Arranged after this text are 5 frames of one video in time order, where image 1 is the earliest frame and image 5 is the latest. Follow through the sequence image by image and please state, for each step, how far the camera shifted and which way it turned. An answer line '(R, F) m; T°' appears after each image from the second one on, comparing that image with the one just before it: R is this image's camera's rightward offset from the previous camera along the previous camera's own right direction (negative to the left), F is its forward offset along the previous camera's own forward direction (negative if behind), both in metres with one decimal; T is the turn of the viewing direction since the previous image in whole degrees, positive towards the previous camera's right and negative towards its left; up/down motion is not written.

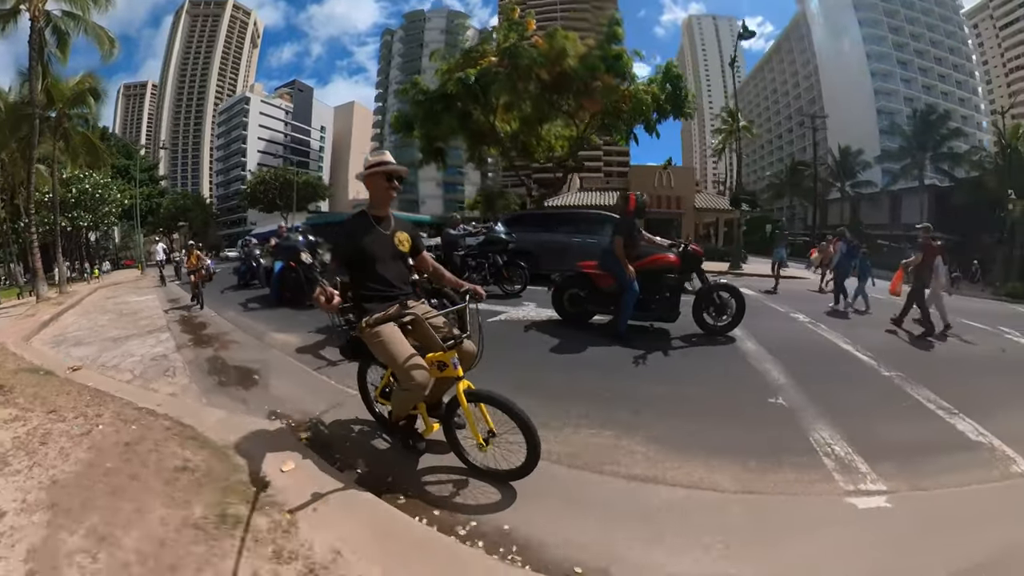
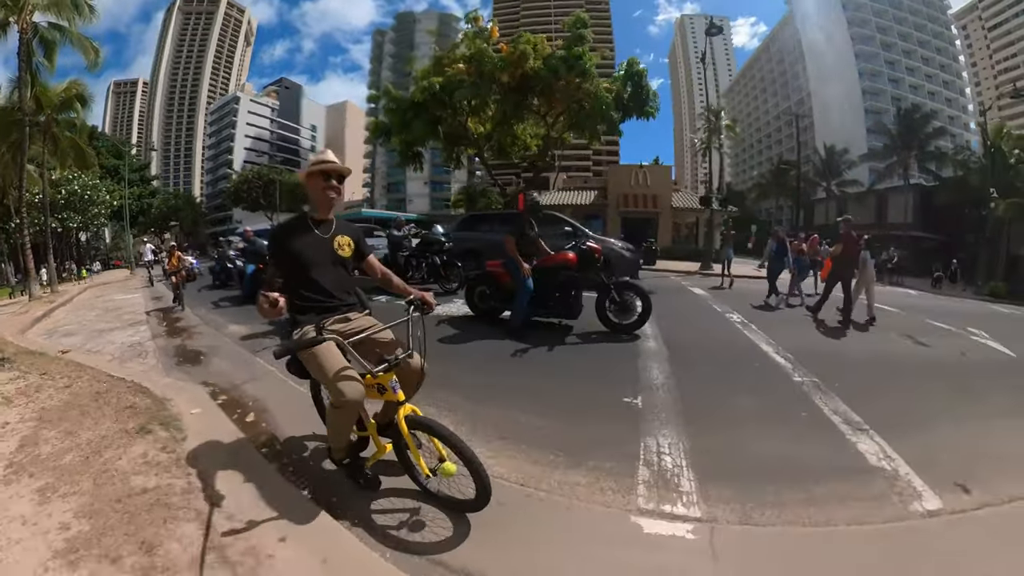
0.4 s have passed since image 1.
(+0.5, -0.5) m; +1°
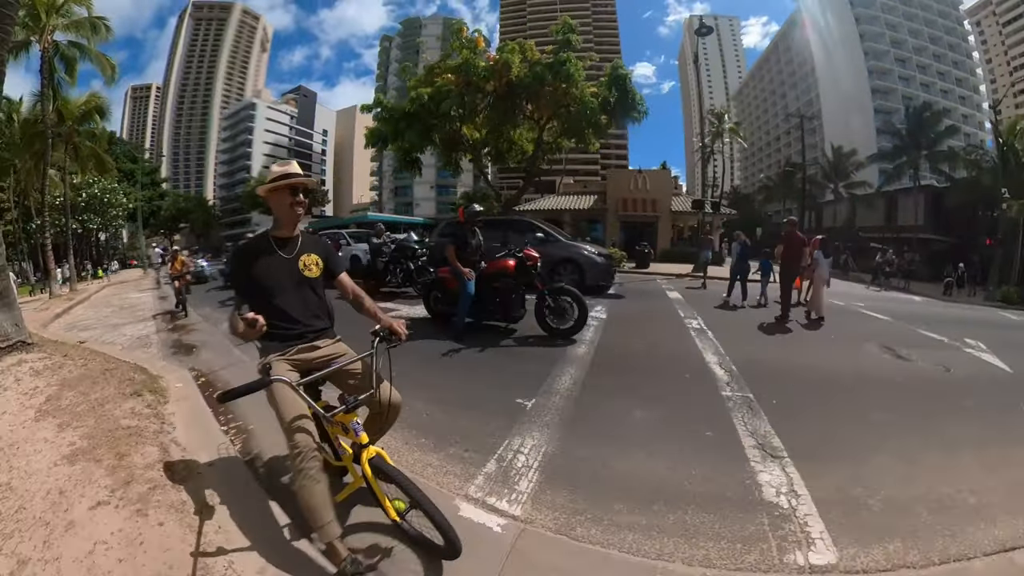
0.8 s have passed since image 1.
(+0.4, -0.5) m; -1°
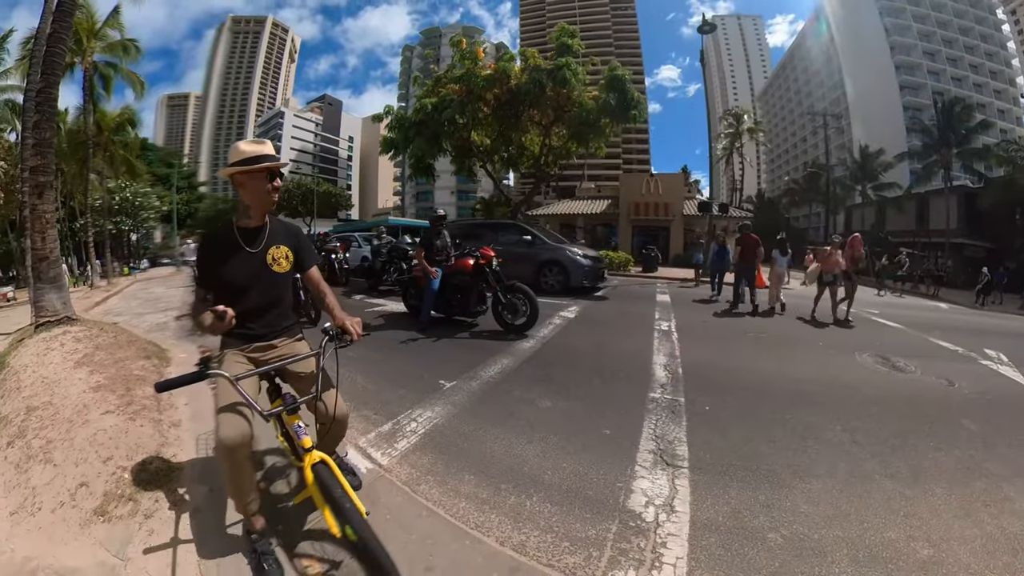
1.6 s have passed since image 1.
(+0.4, -0.4) m; -3°
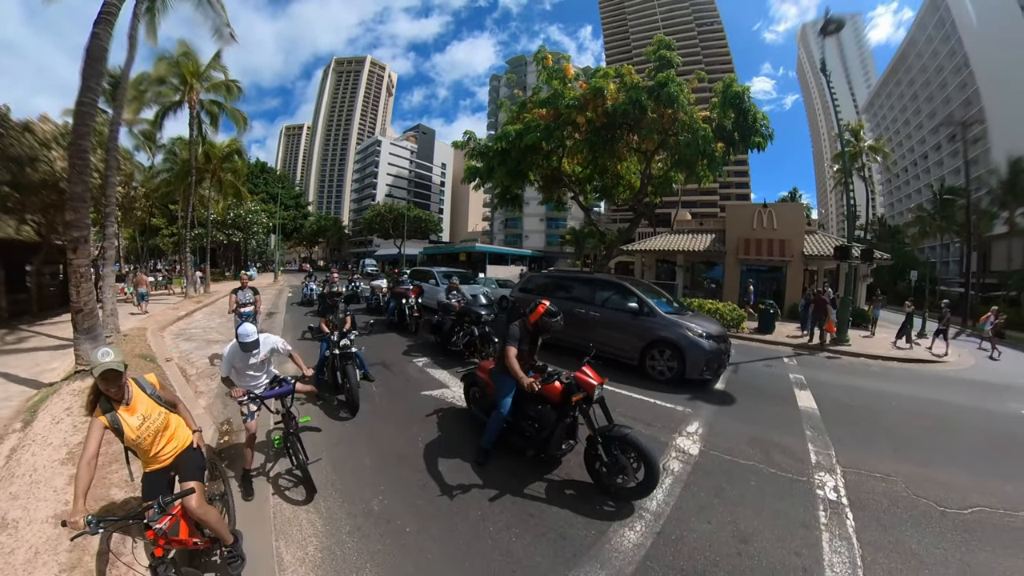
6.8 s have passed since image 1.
(-0.1, +1.0) m; -9°
